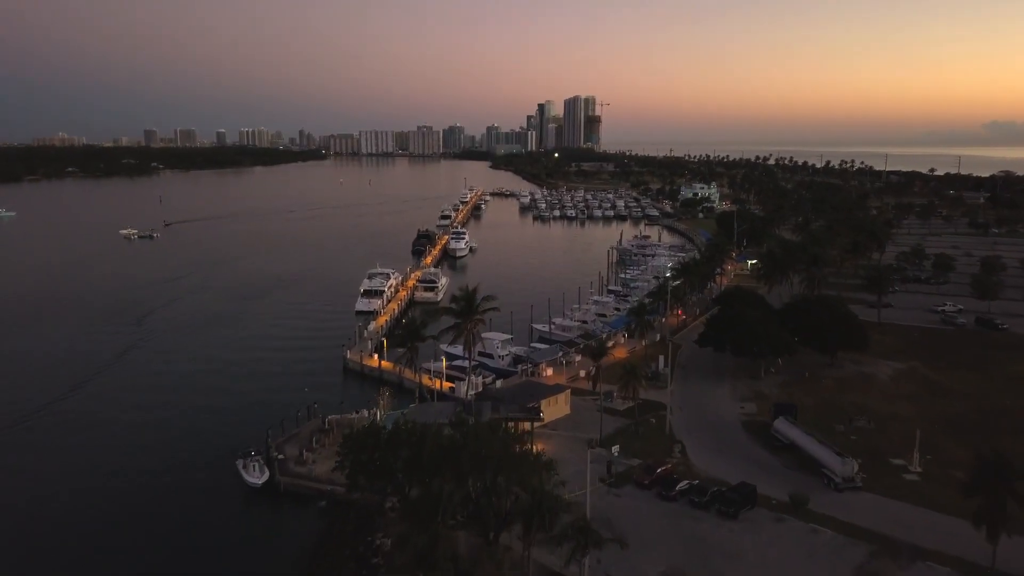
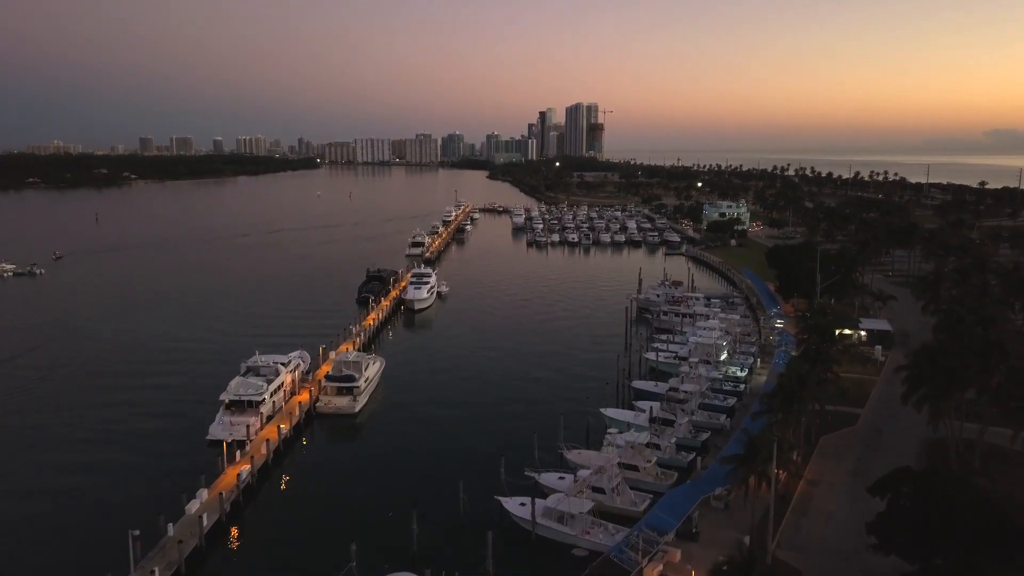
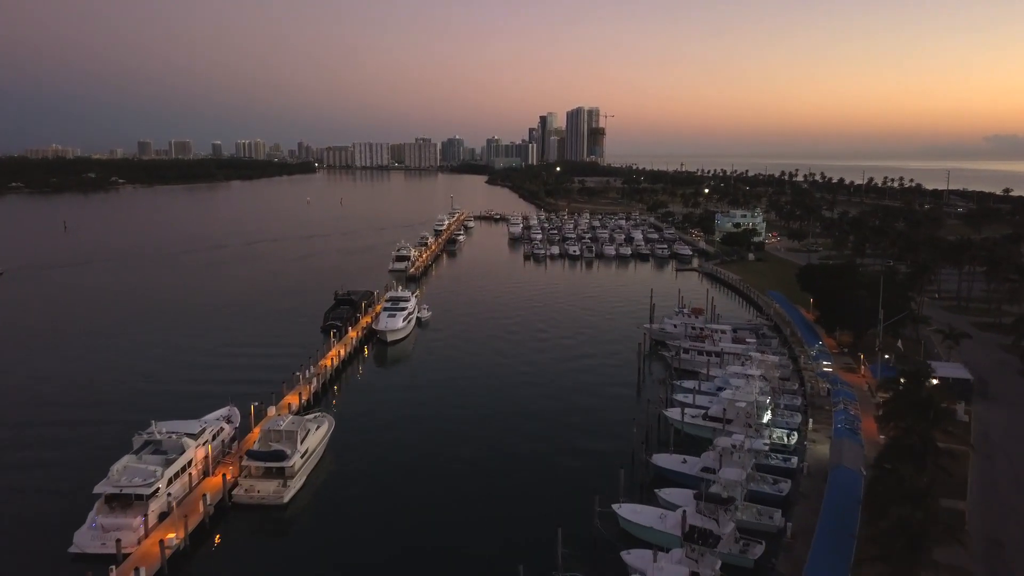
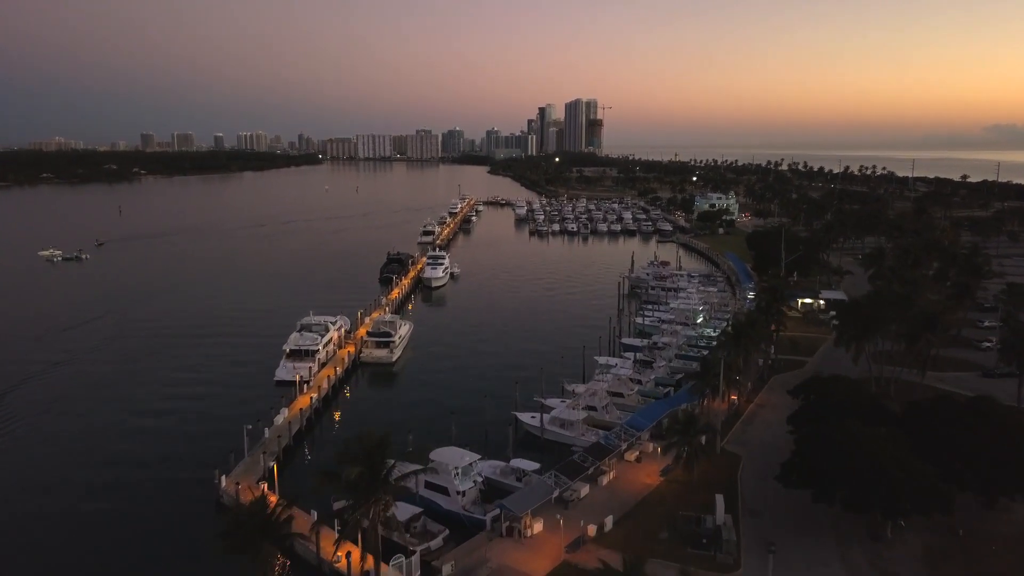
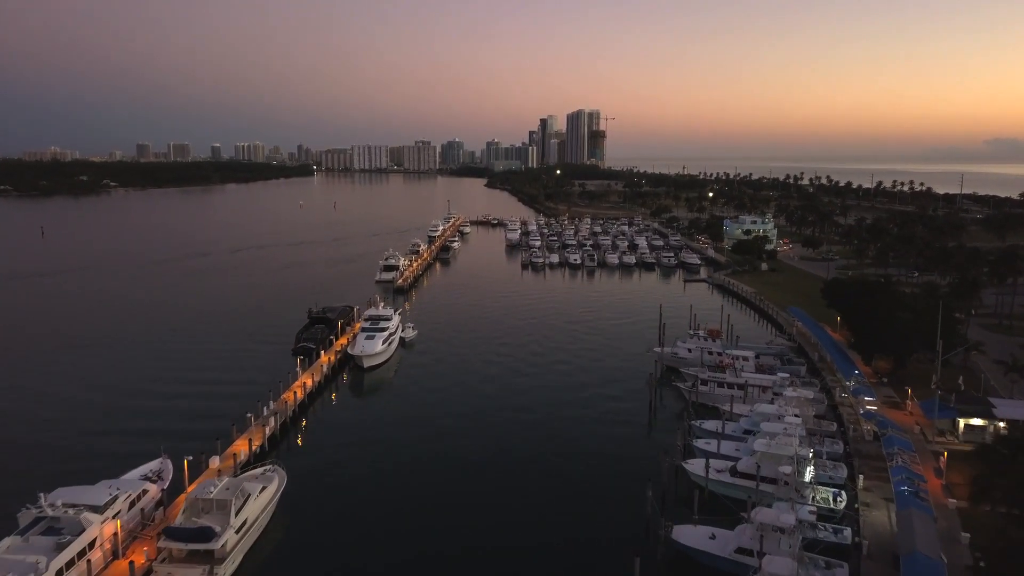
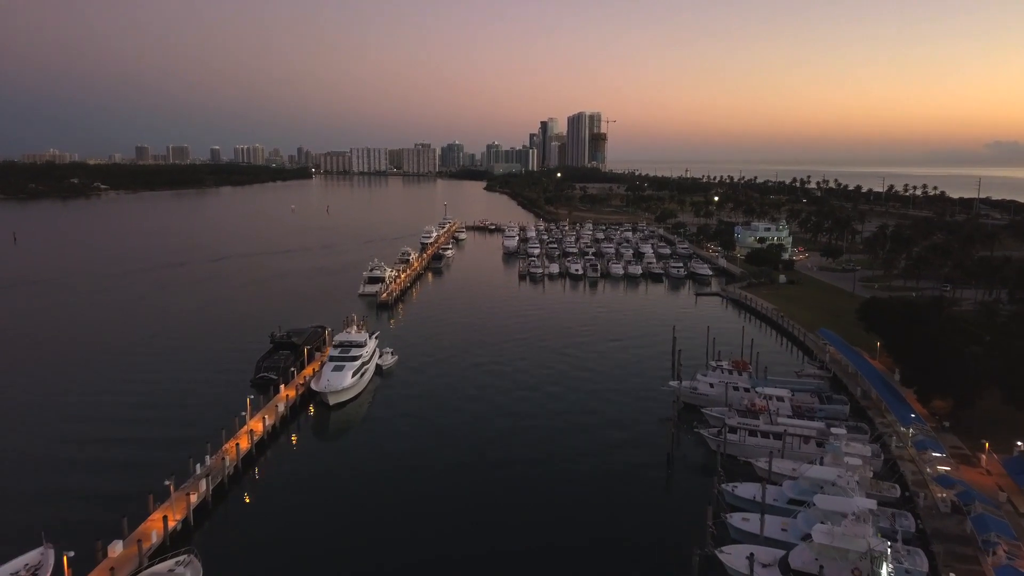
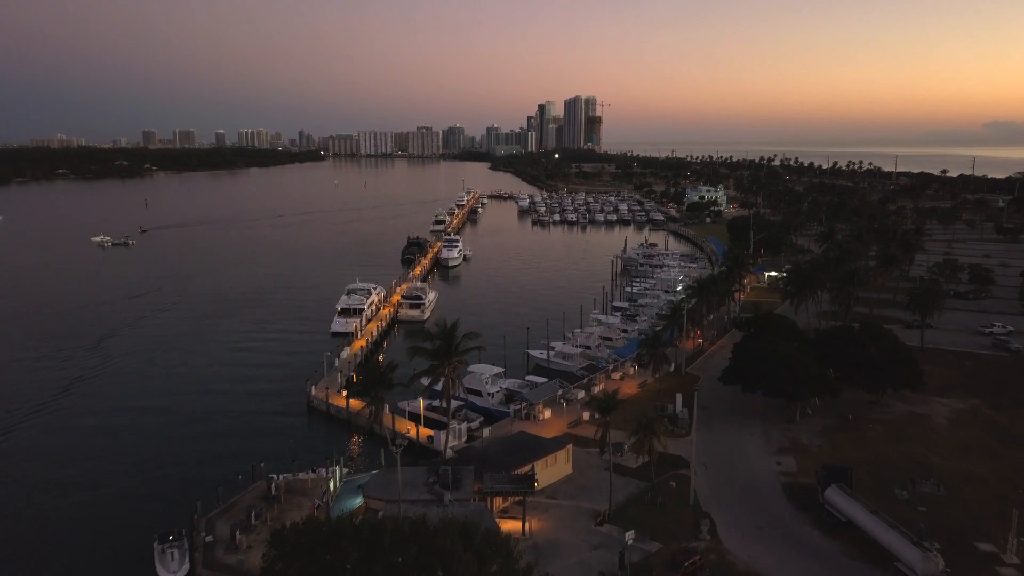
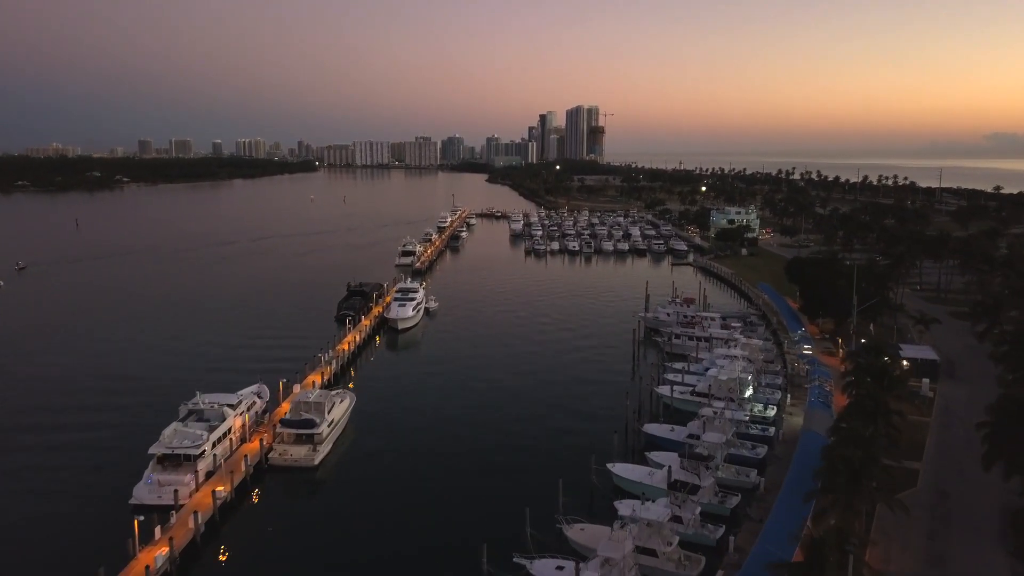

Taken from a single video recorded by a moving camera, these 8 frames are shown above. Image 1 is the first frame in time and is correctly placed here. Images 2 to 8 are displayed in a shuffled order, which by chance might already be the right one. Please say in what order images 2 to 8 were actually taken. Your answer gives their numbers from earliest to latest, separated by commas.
7, 4, 2, 8, 3, 5, 6
